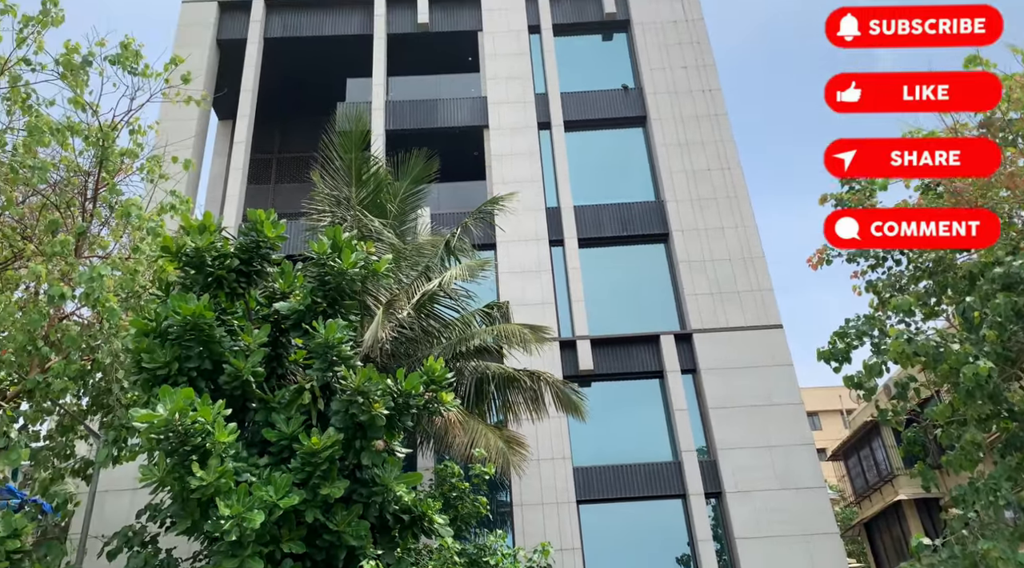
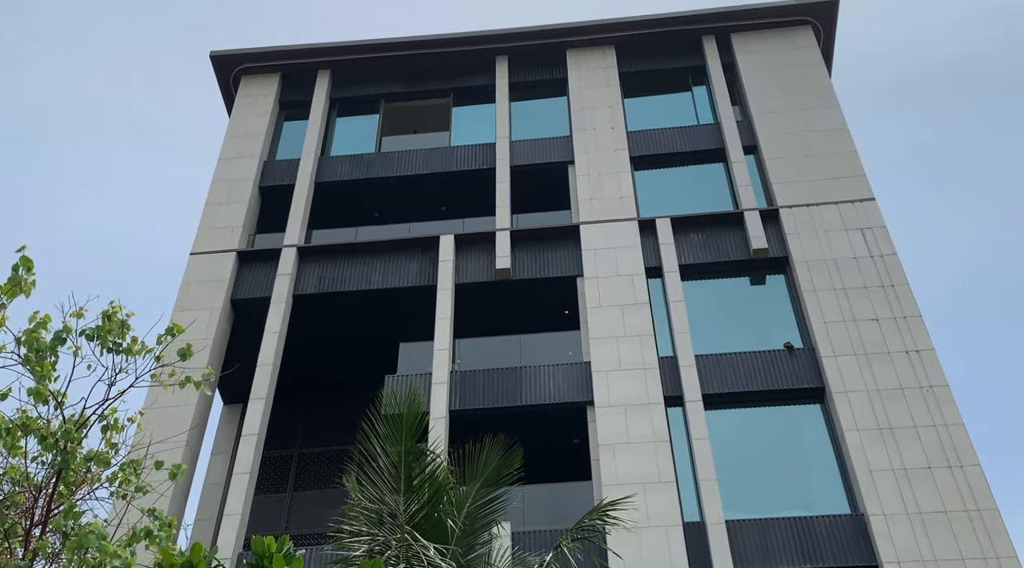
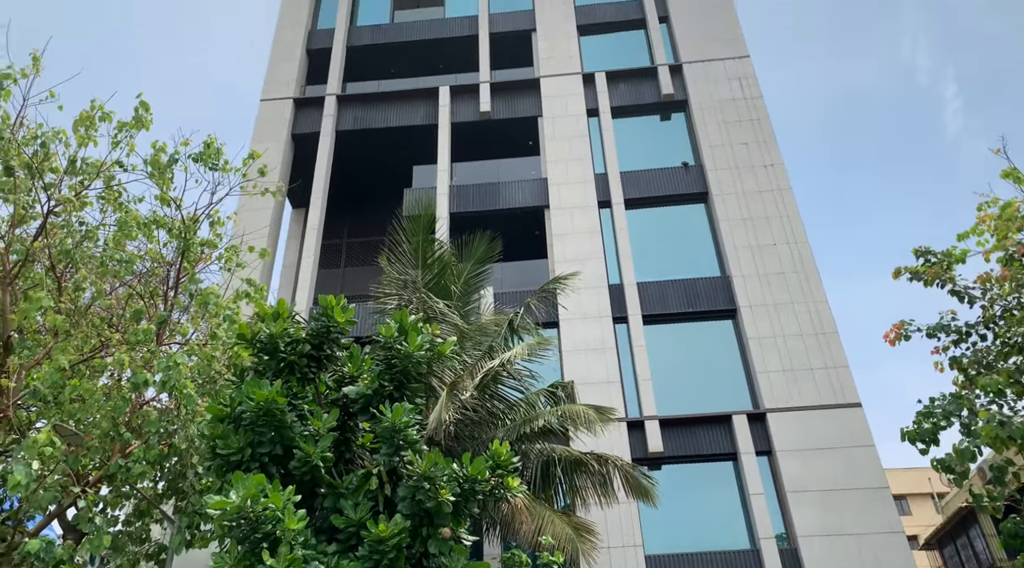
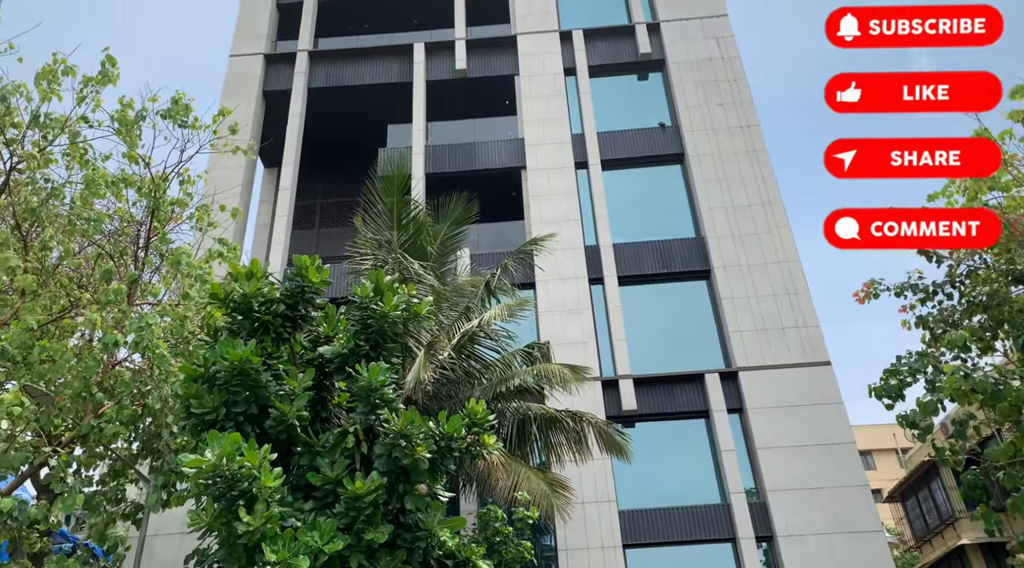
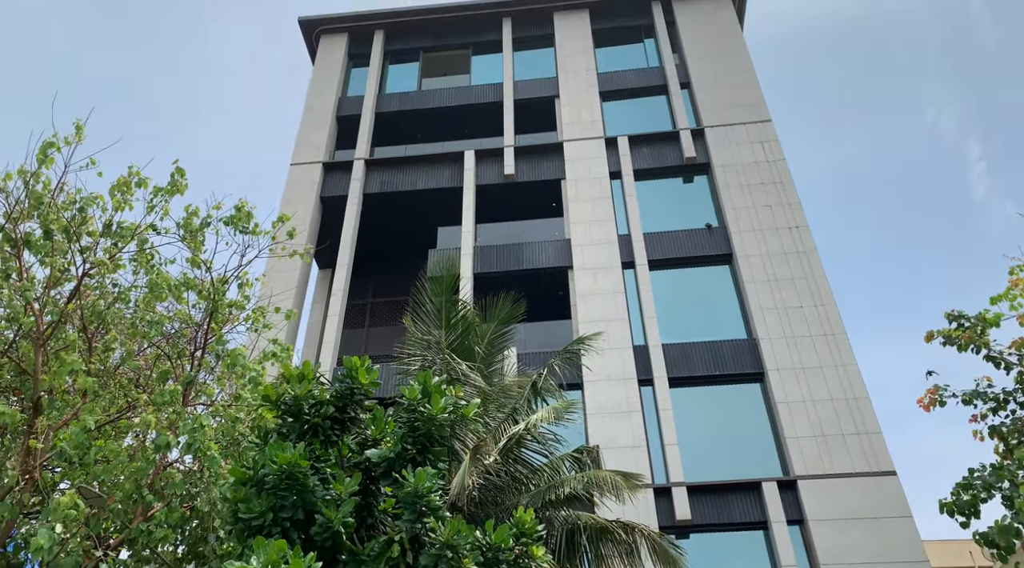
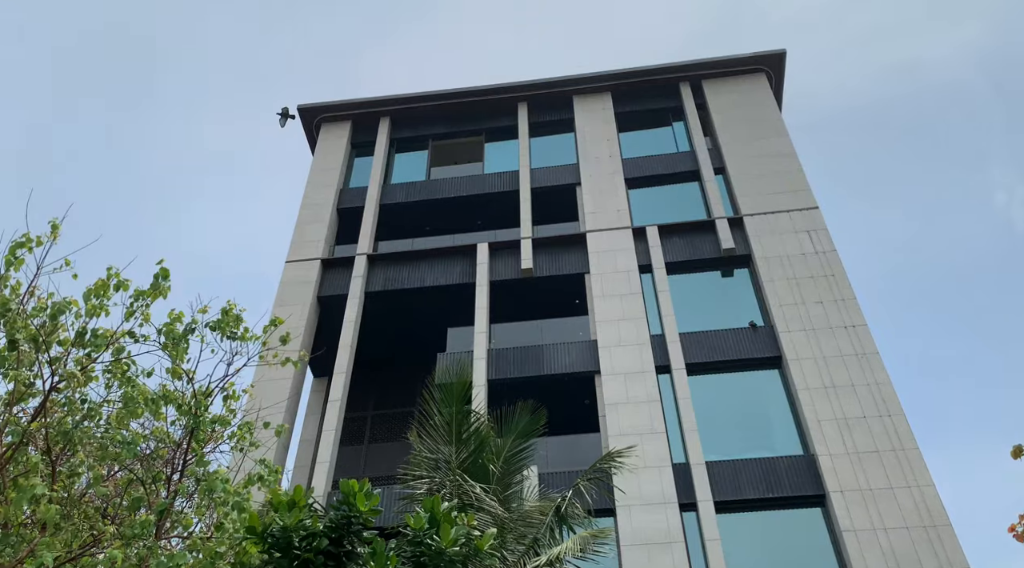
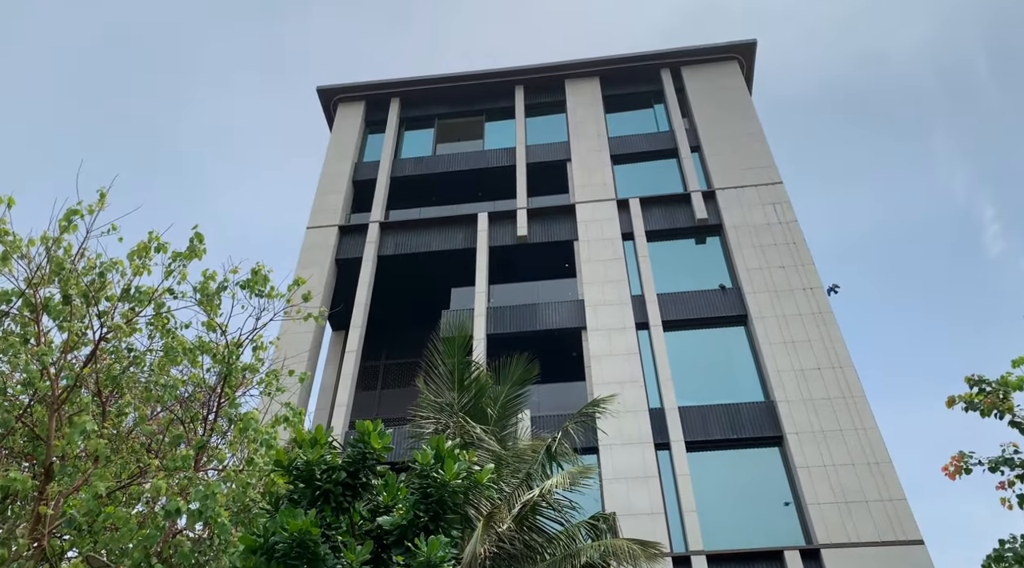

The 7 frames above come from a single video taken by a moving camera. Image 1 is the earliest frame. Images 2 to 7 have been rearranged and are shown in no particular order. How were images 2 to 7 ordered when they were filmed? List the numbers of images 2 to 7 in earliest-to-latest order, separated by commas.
4, 3, 5, 7, 6, 2
